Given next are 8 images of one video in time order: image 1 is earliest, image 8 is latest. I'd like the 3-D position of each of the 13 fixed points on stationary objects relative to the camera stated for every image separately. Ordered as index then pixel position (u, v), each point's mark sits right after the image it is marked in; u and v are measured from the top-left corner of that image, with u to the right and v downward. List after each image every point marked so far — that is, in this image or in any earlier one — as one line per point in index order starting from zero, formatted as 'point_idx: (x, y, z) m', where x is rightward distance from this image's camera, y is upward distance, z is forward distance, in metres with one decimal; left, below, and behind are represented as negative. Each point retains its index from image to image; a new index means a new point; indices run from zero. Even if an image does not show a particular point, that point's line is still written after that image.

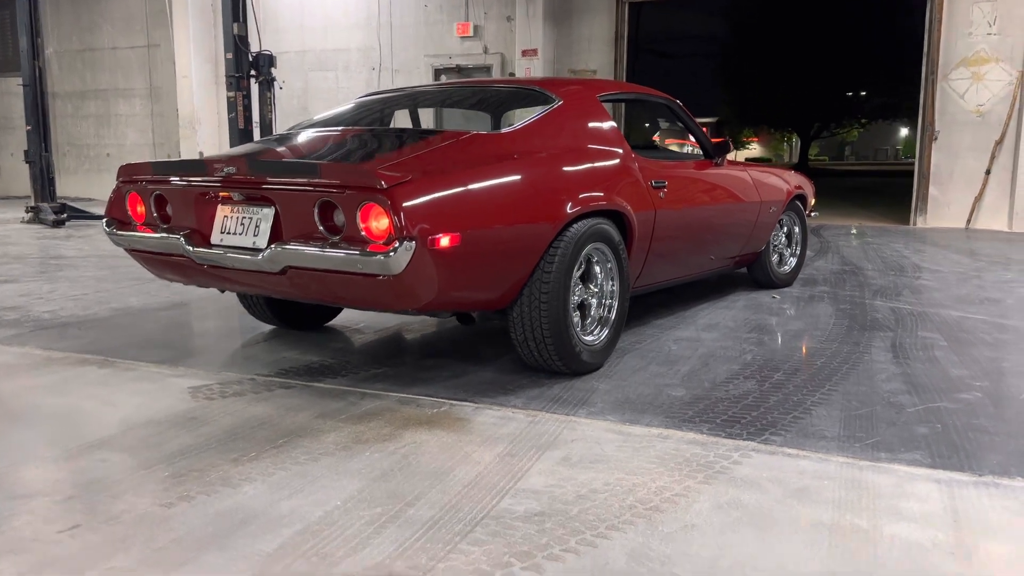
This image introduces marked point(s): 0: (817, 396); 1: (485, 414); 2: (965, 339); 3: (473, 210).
0: (+1.1, -0.4, +3.1) m
1: (-0.1, -0.4, +2.9) m
2: (+2.2, -0.3, +4.2) m
3: (-0.1, +0.3, +2.9) m
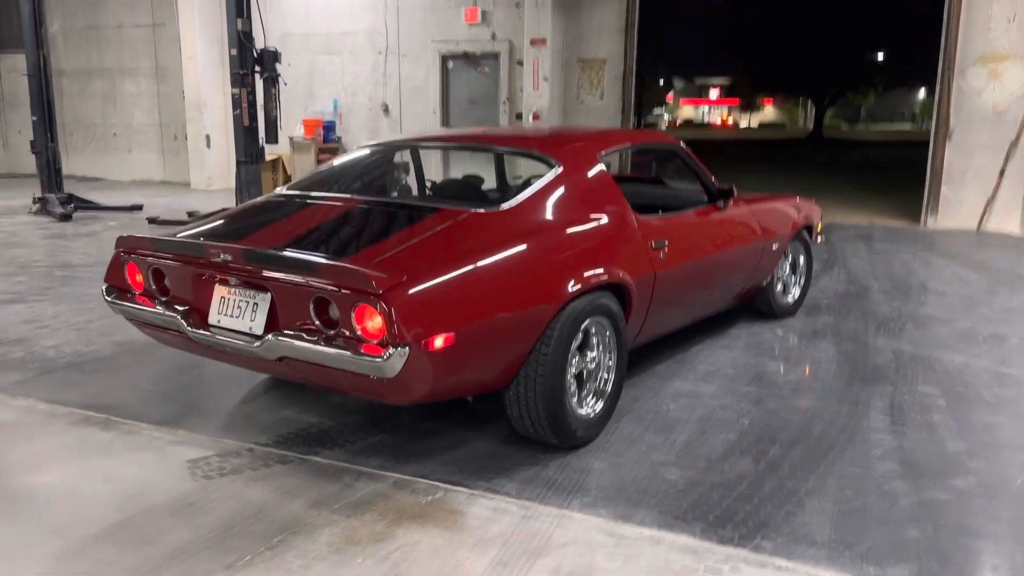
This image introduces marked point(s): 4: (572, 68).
0: (+1.1, -0.7, +3.2) m
1: (-0.1, -0.7, +2.9) m
2: (+2.2, -0.5, +4.2) m
3: (-0.2, 0.0, +2.9) m
4: (+0.8, +3.0, +11.6) m
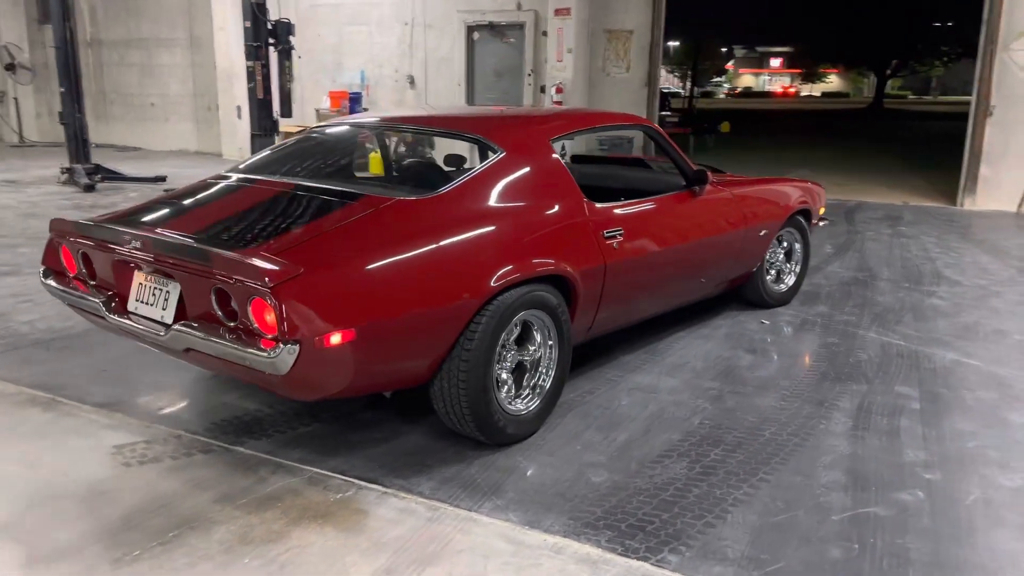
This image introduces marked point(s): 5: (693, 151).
0: (+0.8, -0.7, +3.0) m
1: (-0.4, -0.7, +2.8) m
2: (+2.0, -0.5, +3.9) m
3: (-0.4, 0.0, +2.8) m
4: (+1.1, +3.3, +11.3) m
5: (+3.5, +2.6, +16.2) m
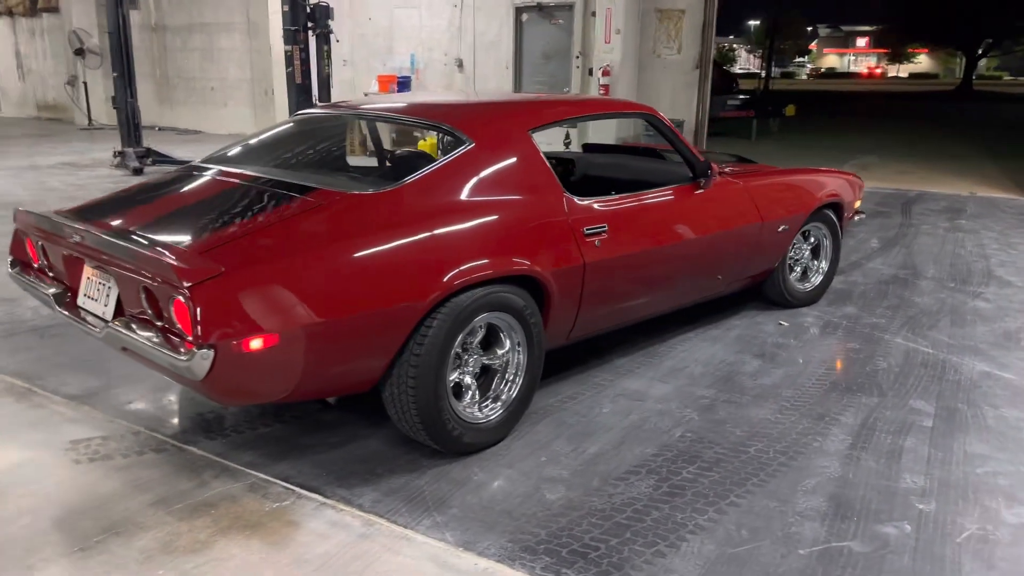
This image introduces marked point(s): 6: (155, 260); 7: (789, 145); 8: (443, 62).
0: (+0.6, -0.7, +2.7) m
1: (-0.6, -0.7, +2.7) m
2: (+1.9, -0.5, +3.6) m
3: (-0.6, 0.0, +2.7) m
4: (+1.7, +3.5, +10.9) m
5: (+4.5, +2.8, +15.6) m
6: (-1.1, +0.1, +2.6) m
7: (+4.7, +2.4, +14.3) m
8: (-1.0, +3.3, +12.6) m
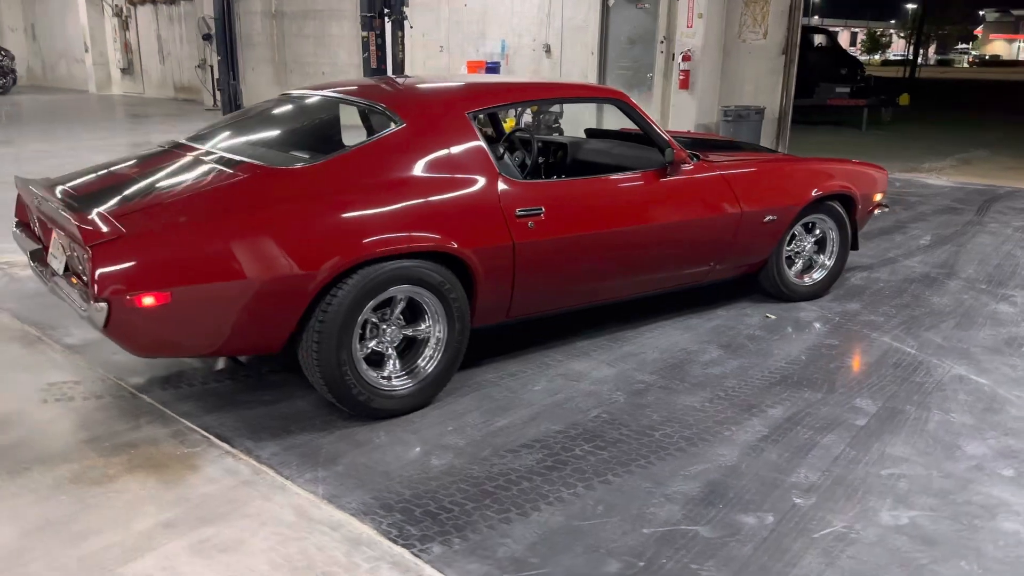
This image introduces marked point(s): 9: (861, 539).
0: (+0.2, -0.7, +2.8) m
1: (-1.0, -0.6, +3.0) m
2: (+1.6, -0.5, +3.4) m
3: (-1.0, +0.1, +2.9) m
4: (+2.8, +3.6, +10.7) m
5: (+6.1, +2.8, +14.8) m
6: (-1.5, +0.2, +2.9) m
7: (+6.1, +2.4, +13.6) m
8: (+0.3, +3.6, +12.7) m
9: (+1.1, -0.8, +2.6) m
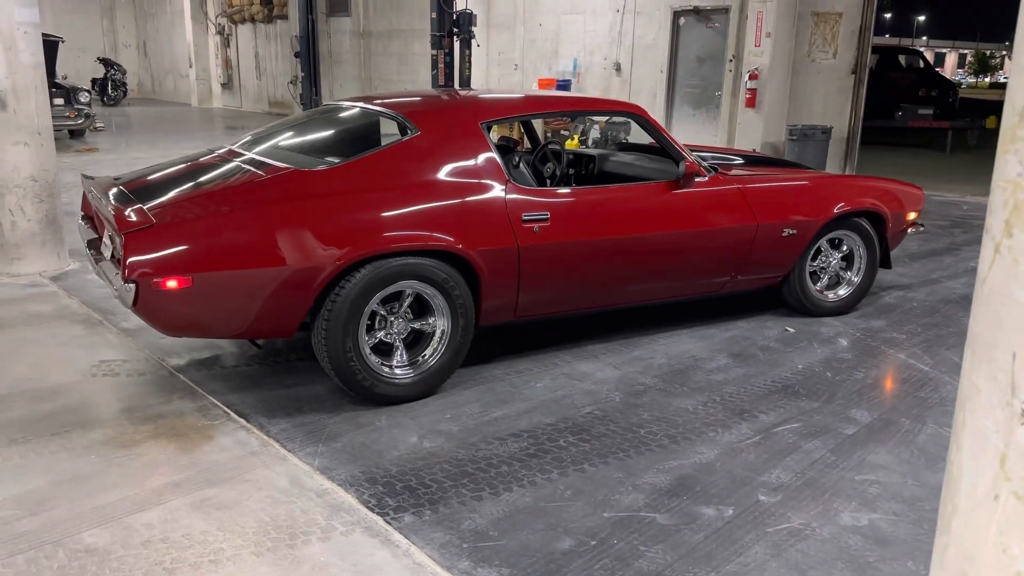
0: (+0.1, -0.7, +3.0) m
1: (-1.1, -0.6, +3.3) m
2: (+1.6, -0.6, +3.5) m
3: (-1.0, +0.1, +3.2) m
4: (+3.6, +3.3, +10.6) m
5: (+7.4, +2.3, +14.4) m
6: (-1.5, +0.3, +3.3) m
7: (+7.2, +2.0, +13.1) m
8: (+1.4, +3.3, +12.9) m
9: (+0.9, -0.8, +2.7) m
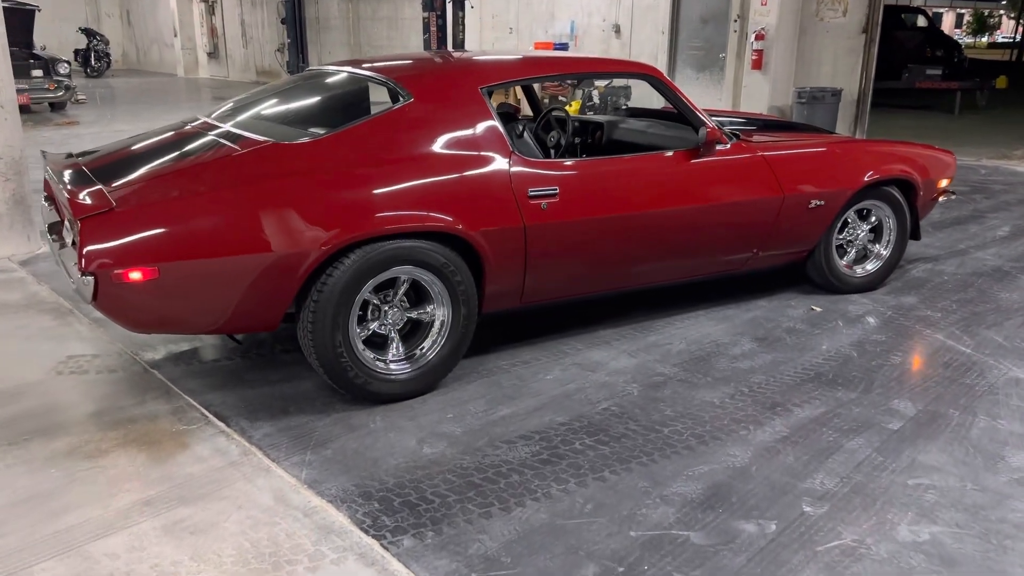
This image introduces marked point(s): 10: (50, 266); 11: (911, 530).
0: (+0.2, -0.6, +2.7) m
1: (-1.0, -0.5, +2.9) m
2: (+1.6, -0.5, +3.1) m
3: (-1.0, +0.2, +2.9) m
4: (+3.6, +3.7, +10.2) m
5: (+7.3, +2.9, +14.0) m
6: (-1.5, +0.3, +2.9) m
7: (+7.1, +2.5, +12.7) m
8: (+1.3, +3.8, +12.4) m
9: (+1.0, -0.7, +2.3) m
10: (-2.8, +0.1, +5.1) m
11: (+1.2, -0.7, +2.5) m
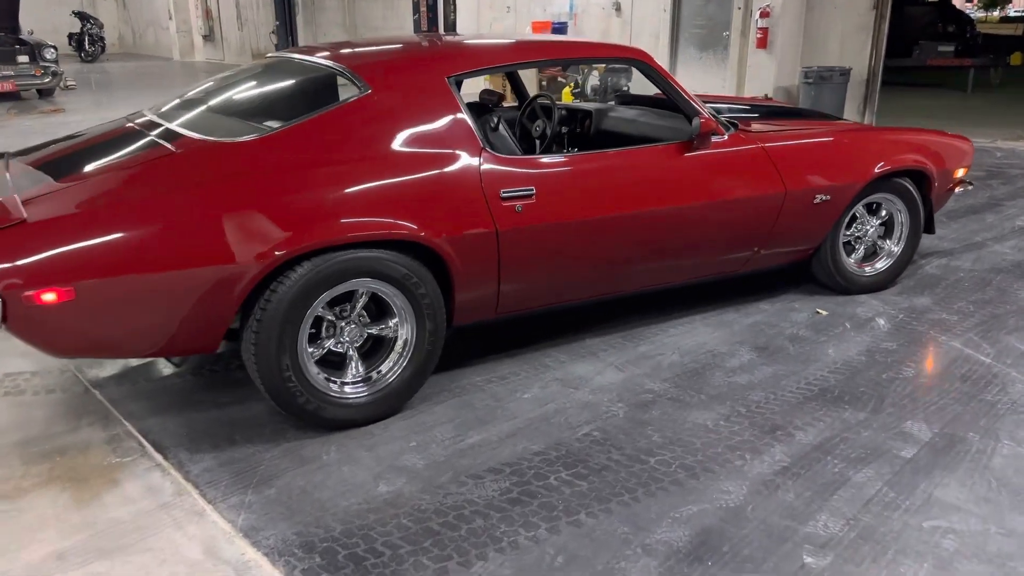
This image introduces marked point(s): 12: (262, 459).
0: (+0.1, -0.7, +2.4) m
1: (-1.1, -0.6, +2.6) m
2: (+1.5, -0.5, +2.8) m
3: (-1.1, +0.1, +2.6) m
4: (+3.5, +3.8, +9.7) m
5: (+7.3, +3.2, +13.5) m
6: (-1.6, +0.2, +2.6) m
7: (+7.1, +2.7, +12.3) m
8: (+1.2, +3.9, +12.0) m
9: (+0.9, -0.8, +2.0) m
10: (-2.8, +0.1, +4.8) m
11: (+1.0, -0.7, +2.1) m
12: (-0.8, -0.5, +2.8) m
